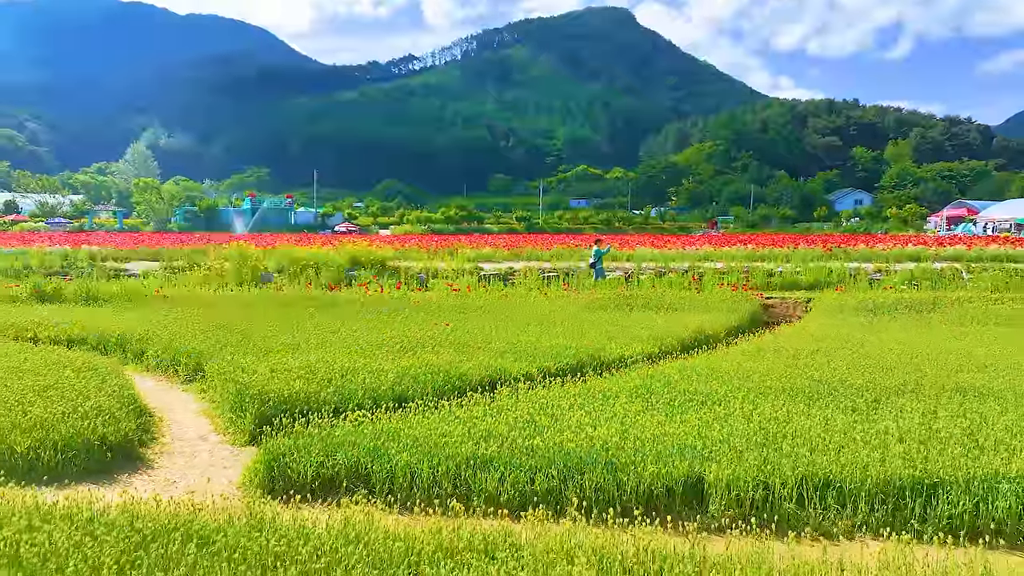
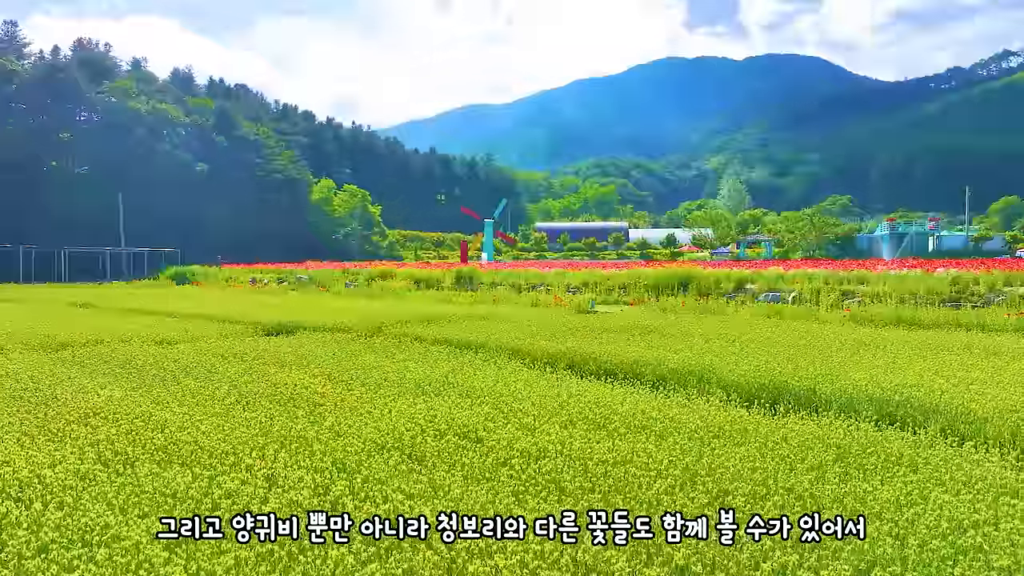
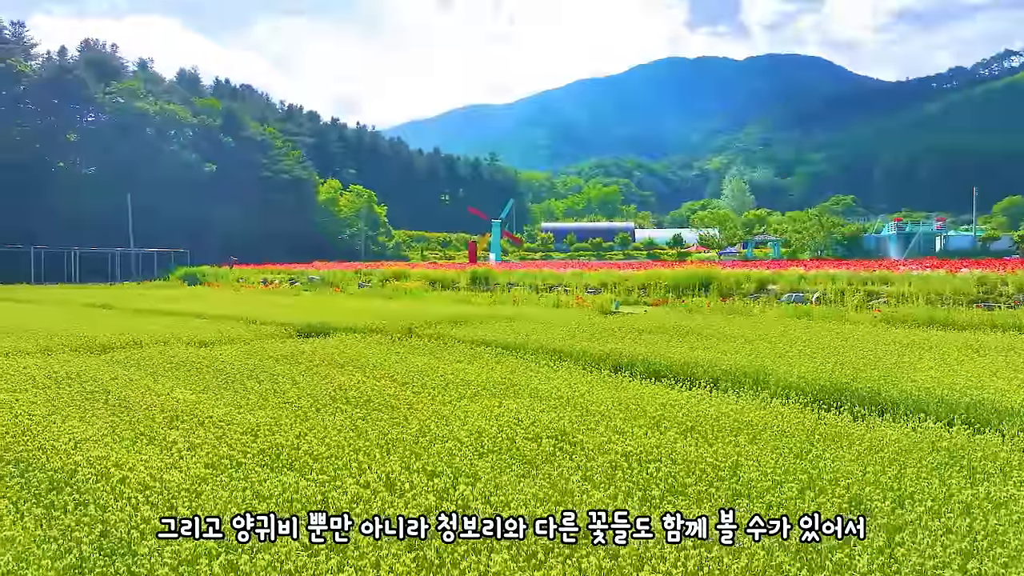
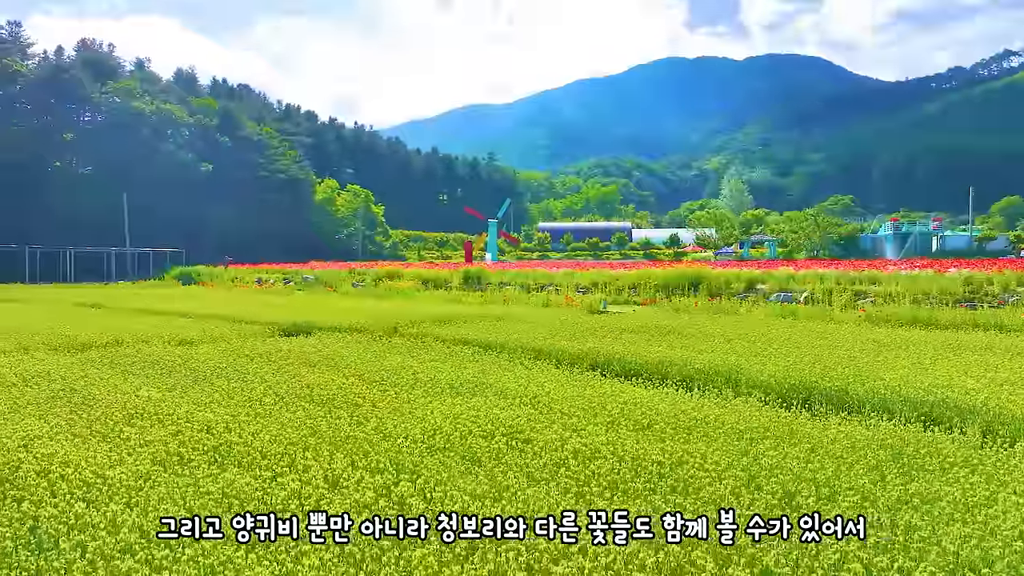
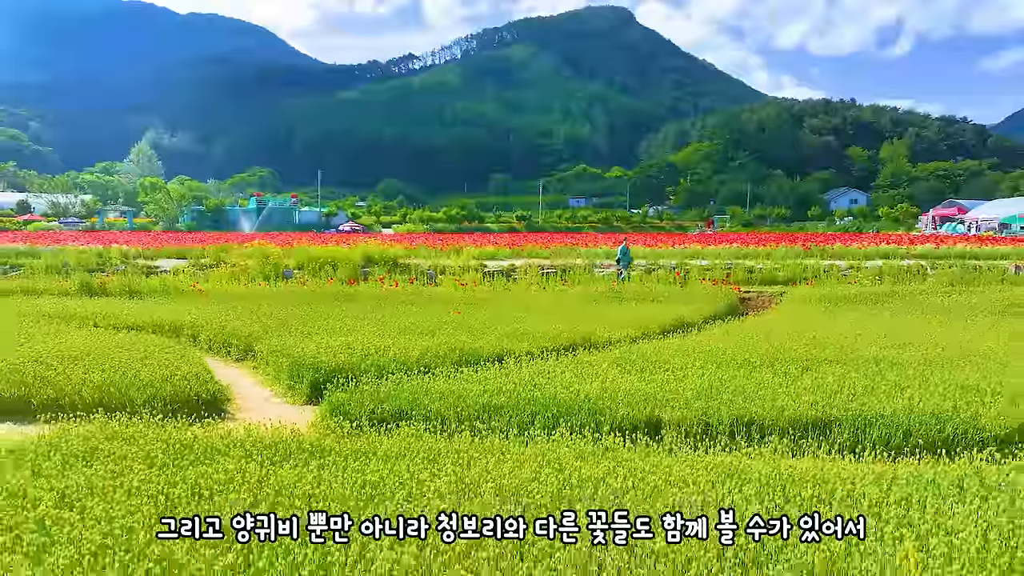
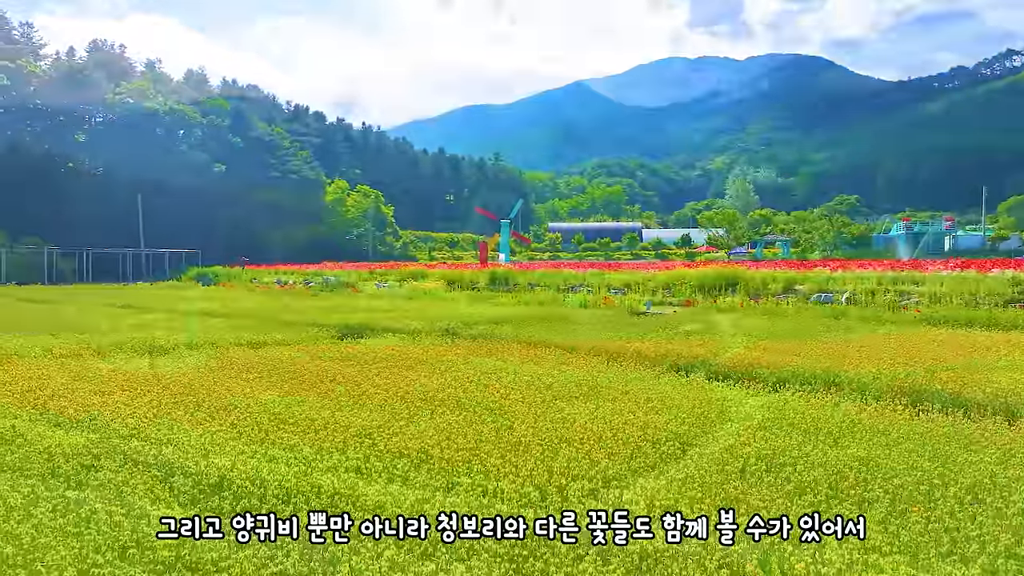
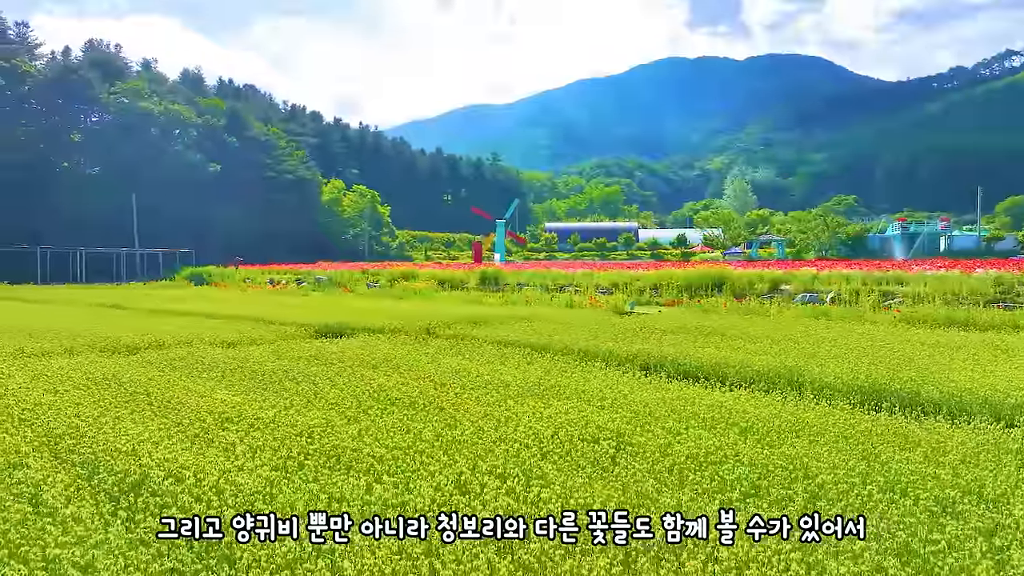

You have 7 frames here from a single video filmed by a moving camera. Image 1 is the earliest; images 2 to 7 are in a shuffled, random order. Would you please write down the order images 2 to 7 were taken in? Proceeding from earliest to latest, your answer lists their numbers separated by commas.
5, 2, 4, 3, 7, 6
